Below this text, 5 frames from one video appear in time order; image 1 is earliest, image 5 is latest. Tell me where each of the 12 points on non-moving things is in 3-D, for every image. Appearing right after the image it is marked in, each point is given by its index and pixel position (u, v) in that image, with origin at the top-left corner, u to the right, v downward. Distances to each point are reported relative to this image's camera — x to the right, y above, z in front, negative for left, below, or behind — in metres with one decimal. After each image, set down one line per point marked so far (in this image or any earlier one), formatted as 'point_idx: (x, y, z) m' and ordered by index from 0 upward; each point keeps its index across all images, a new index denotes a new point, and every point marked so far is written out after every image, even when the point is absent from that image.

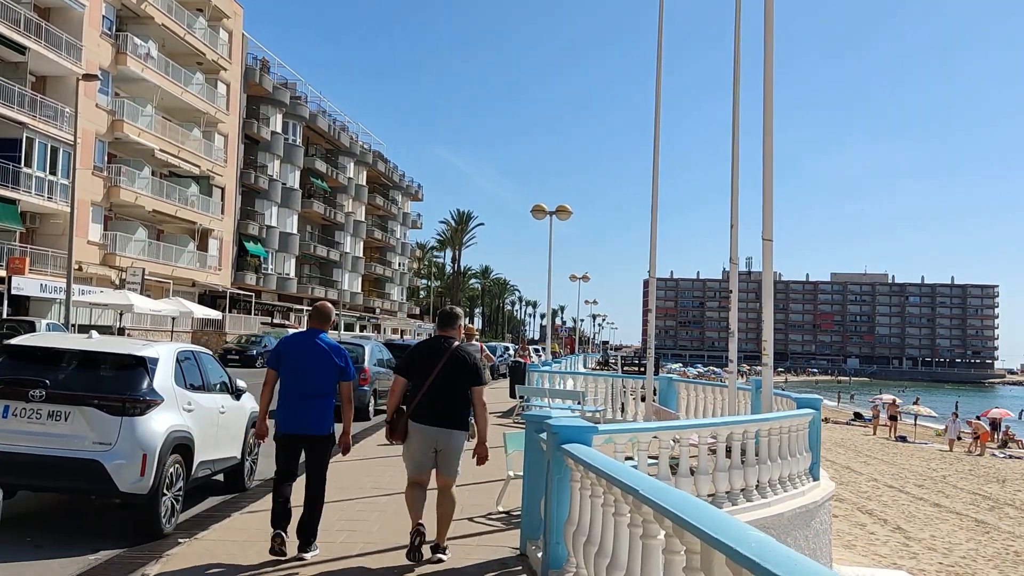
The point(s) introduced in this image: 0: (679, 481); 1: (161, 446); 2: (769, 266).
0: (+1.4, -1.6, +6.5) m
1: (-2.8, -1.3, +6.2) m
2: (+2.9, +0.2, +8.8) m
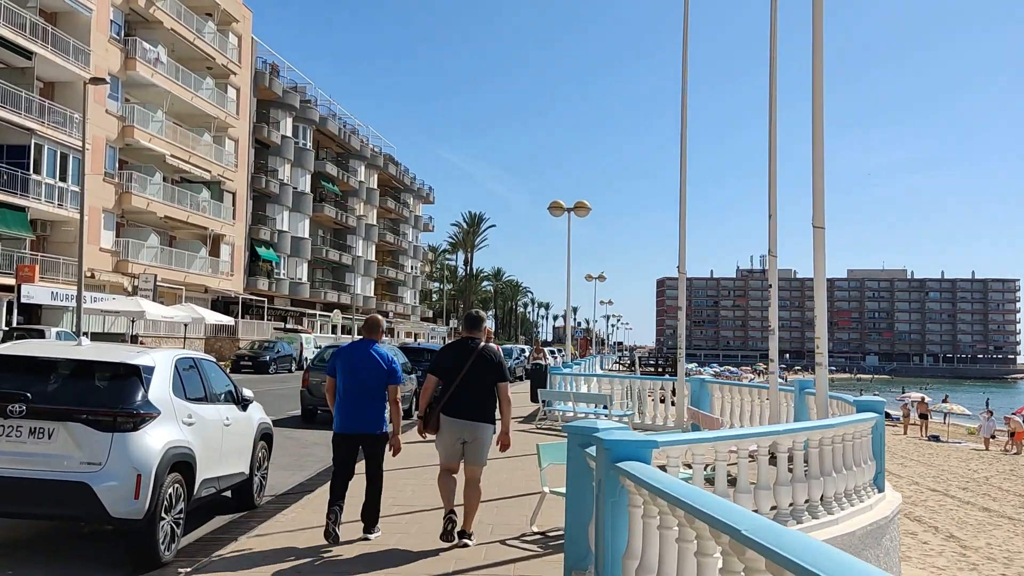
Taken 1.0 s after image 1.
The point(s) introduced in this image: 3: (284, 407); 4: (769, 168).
0: (+1.7, -1.6, +5.8) m
1: (-2.6, -1.3, +5.5) m
2: (+3.2, +0.3, +8.0) m
3: (-5.7, -3.0, +19.1) m
4: (+3.6, +1.7, +10.8) m
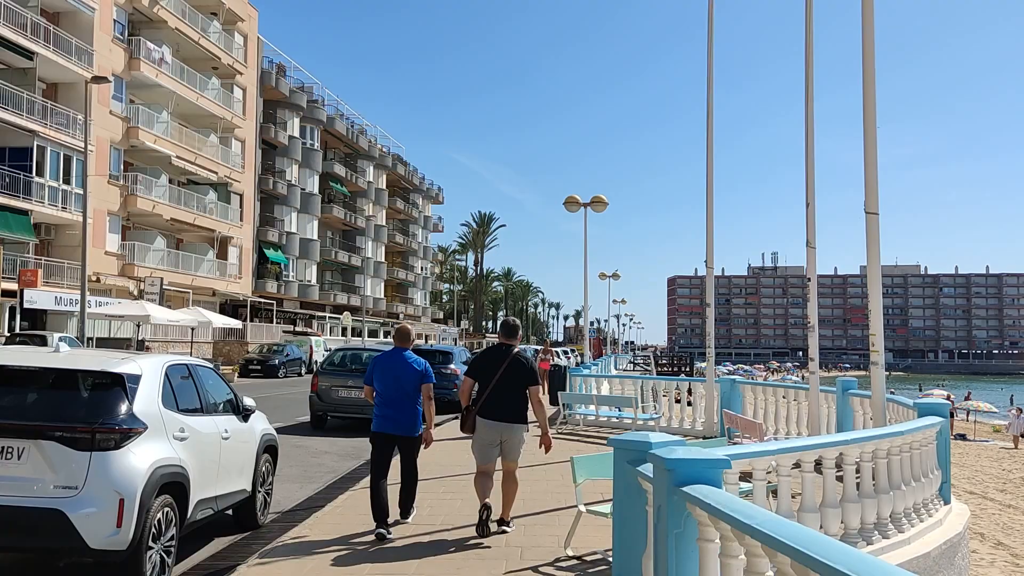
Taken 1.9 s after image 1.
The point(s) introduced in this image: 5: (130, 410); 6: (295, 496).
0: (+1.9, -1.5, +5.0) m
1: (-2.3, -1.3, +4.9) m
2: (+3.4, +0.4, +7.3) m
3: (-5.3, -3.0, +18.5) m
4: (+3.9, +1.8, +10.0) m
5: (-2.5, -0.8, +5.1) m
6: (-2.6, -2.4, +9.0) m
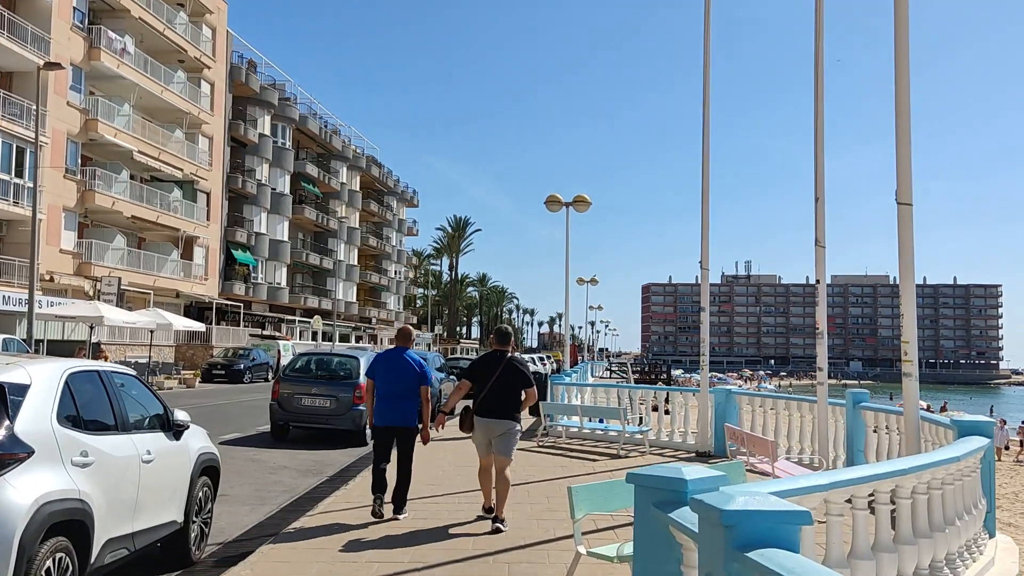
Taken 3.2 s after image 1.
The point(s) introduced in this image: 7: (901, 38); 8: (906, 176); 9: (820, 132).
0: (+1.8, -1.5, +4.1) m
1: (-2.4, -1.2, +3.8) m
2: (+3.3, +0.4, +6.4) m
3: (-5.8, -3.0, +17.3) m
4: (+3.7, +1.8, +9.2) m
5: (-2.6, -0.7, +4.0) m
6: (-2.8, -2.4, +7.9) m
7: (+3.4, +2.2, +6.8) m
8: (+3.4, +0.9, +6.5) m
9: (+3.7, +1.9, +9.2) m
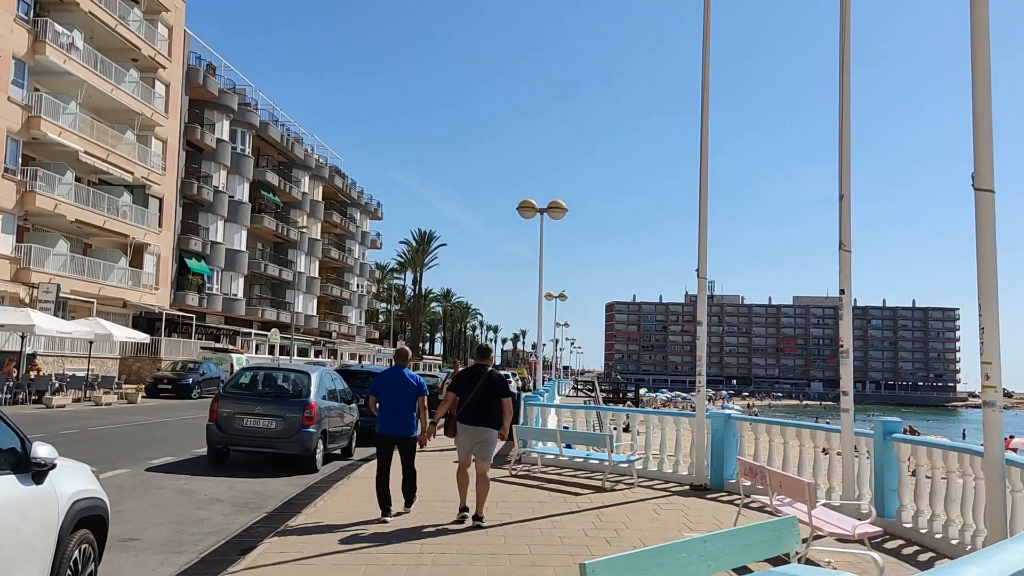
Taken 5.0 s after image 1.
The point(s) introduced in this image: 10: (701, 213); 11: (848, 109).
0: (+1.8, -1.4, +2.8) m
1: (-2.4, -1.1, +2.3) m
2: (+3.2, +0.3, +5.2) m
3: (-6.5, -3.1, +15.5) m
4: (+3.4, +1.7, +8.0) m
5: (-2.6, -0.6, +2.5) m
6: (-3.0, -2.4, +6.4) m
7: (+3.3, +2.2, +5.7) m
8: (+3.2, +0.9, +5.3) m
9: (+3.5, +1.8, +8.0) m
10: (+2.5, +1.0, +10.2) m
11: (+3.6, +2.0, +8.2) m
